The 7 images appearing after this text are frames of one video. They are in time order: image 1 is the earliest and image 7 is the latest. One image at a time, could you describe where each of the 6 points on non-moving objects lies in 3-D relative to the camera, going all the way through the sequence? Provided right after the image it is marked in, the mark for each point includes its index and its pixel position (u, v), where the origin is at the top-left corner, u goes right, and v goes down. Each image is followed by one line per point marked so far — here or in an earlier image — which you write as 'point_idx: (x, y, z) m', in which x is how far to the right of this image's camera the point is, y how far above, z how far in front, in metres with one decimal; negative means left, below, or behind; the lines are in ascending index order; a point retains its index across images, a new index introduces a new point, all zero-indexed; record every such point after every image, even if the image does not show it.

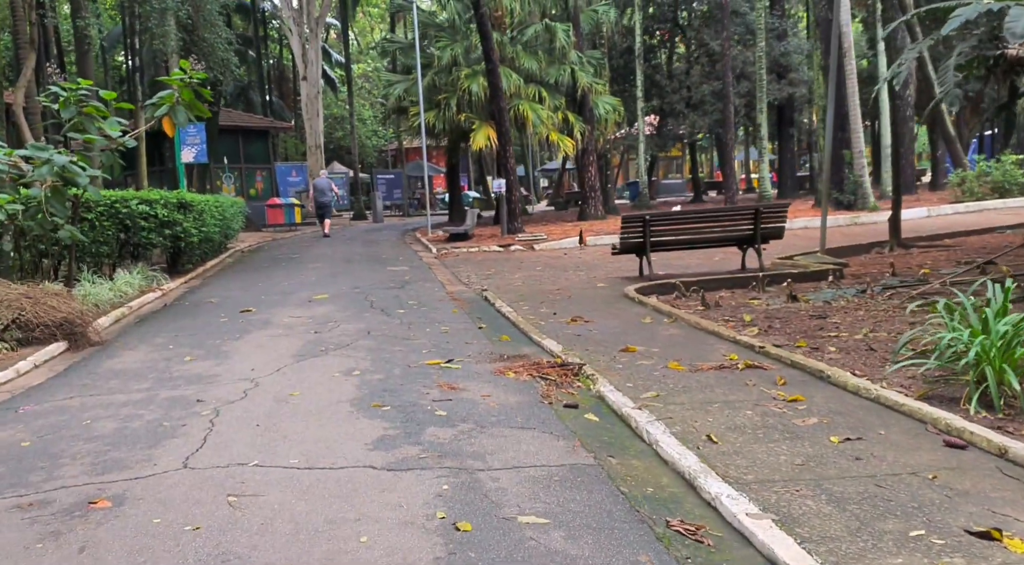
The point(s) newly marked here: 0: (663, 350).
0: (+1.1, -0.5, +6.9) m
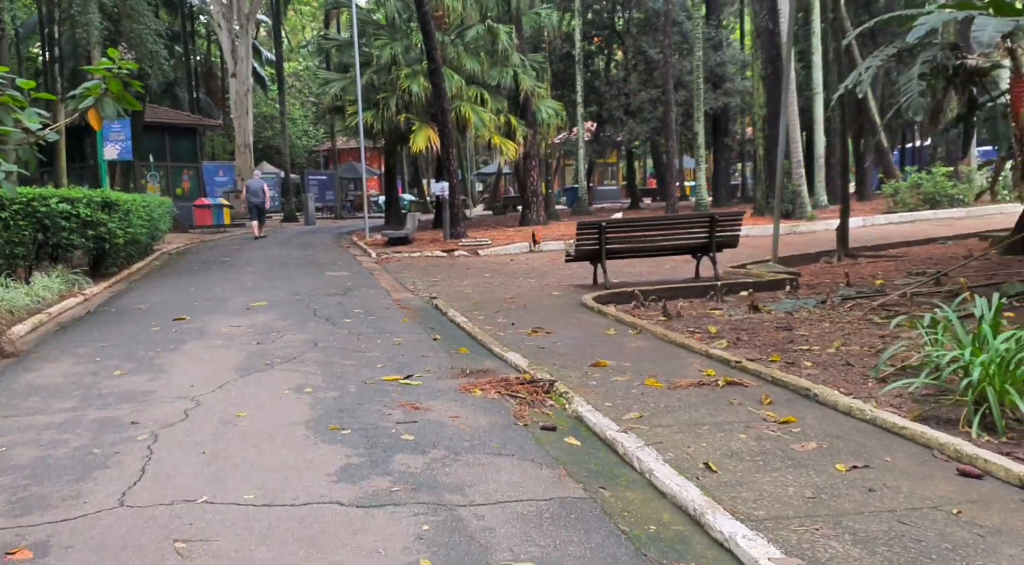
0: (+0.8, -0.6, +6.6) m
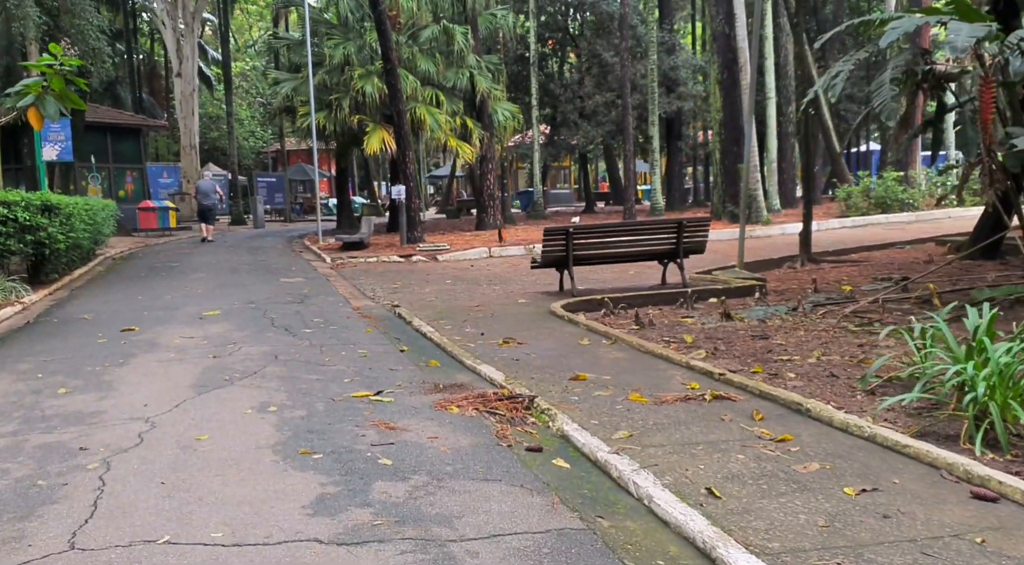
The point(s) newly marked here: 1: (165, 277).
0: (+0.7, -0.6, +6.3) m
1: (-5.4, +0.1, +15.0) m
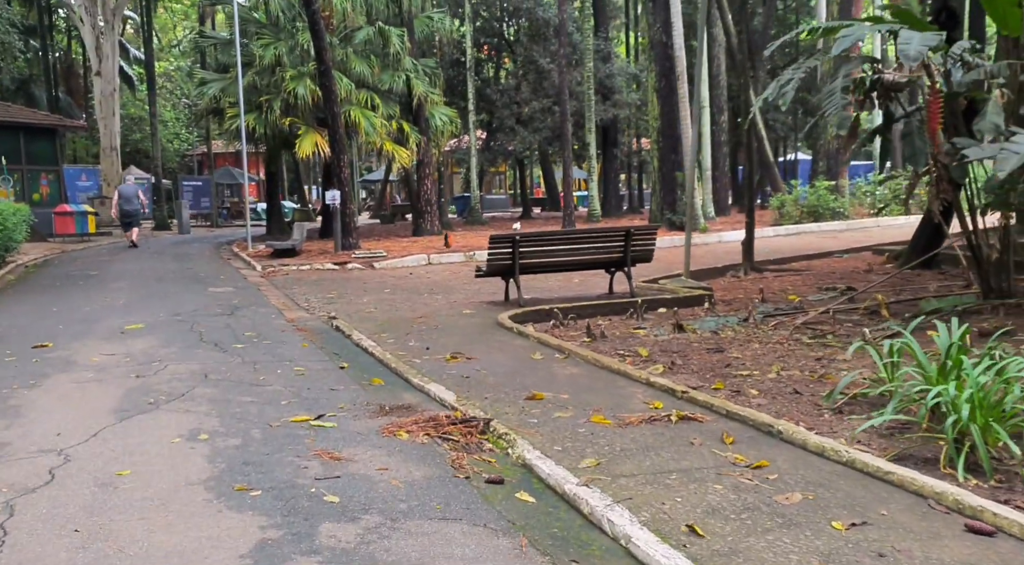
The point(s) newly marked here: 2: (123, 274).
0: (+0.4, -0.7, +6.0) m
1: (-6.3, 0.0, +14.3) m
2: (-6.4, +0.1, +16.0) m
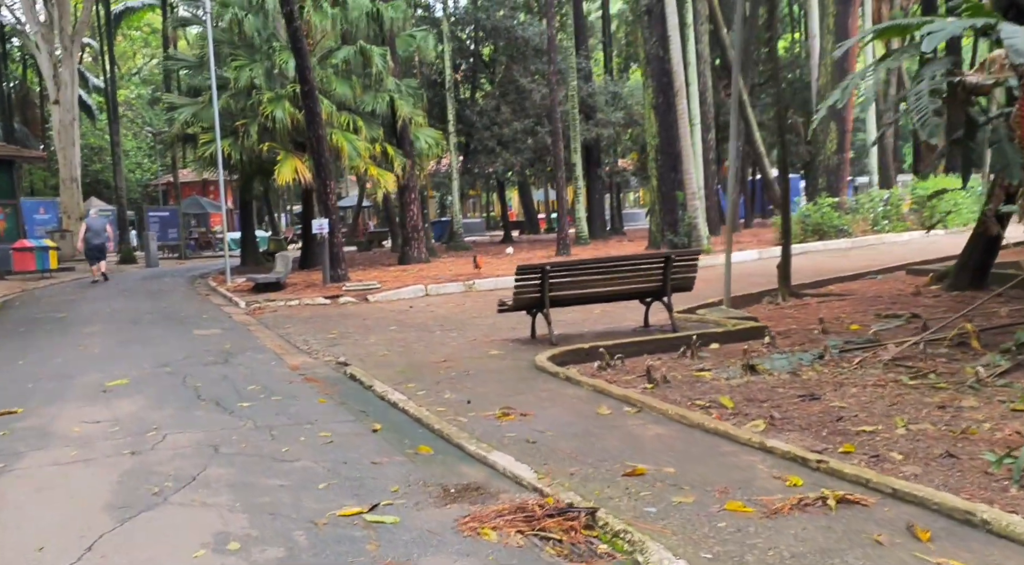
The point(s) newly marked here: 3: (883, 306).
0: (+0.9, -1.0, +4.9) m
1: (-6.1, -0.6, +12.9) m
2: (-6.3, -0.5, +14.6) m
3: (+4.2, -0.3, +11.0) m
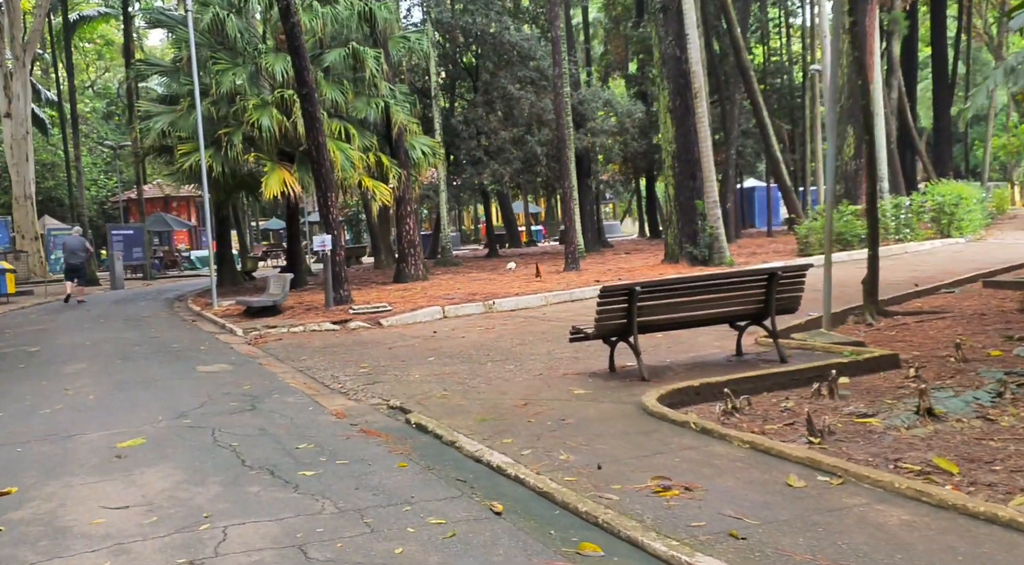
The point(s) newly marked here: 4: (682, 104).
0: (+1.8, -1.1, +3.4) m
1: (-5.6, -1.0, +11.1) m
2: (-5.8, -0.9, +12.9) m
3: (+4.9, -0.4, +9.7) m
4: (+3.5, +3.7, +19.7) m
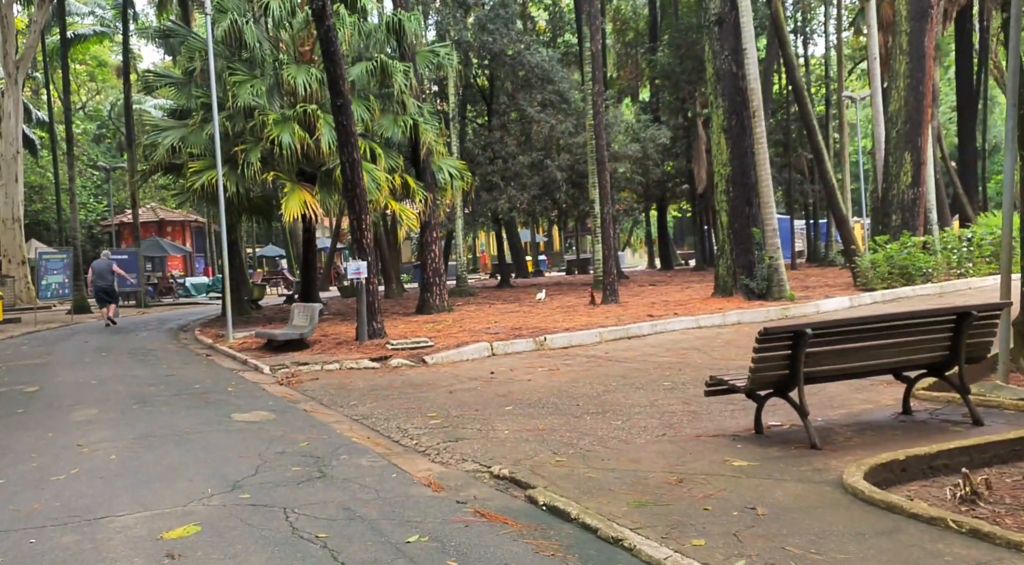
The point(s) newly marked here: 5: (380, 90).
0: (+2.8, -1.2, +1.8) m
1: (-4.7, -1.3, +9.4) m
2: (-5.0, -1.2, +11.1) m
3: (+5.8, -0.8, +8.1) m
4: (+4.3, +3.0, +18.3) m
5: (-2.5, +3.8, +19.0) m
